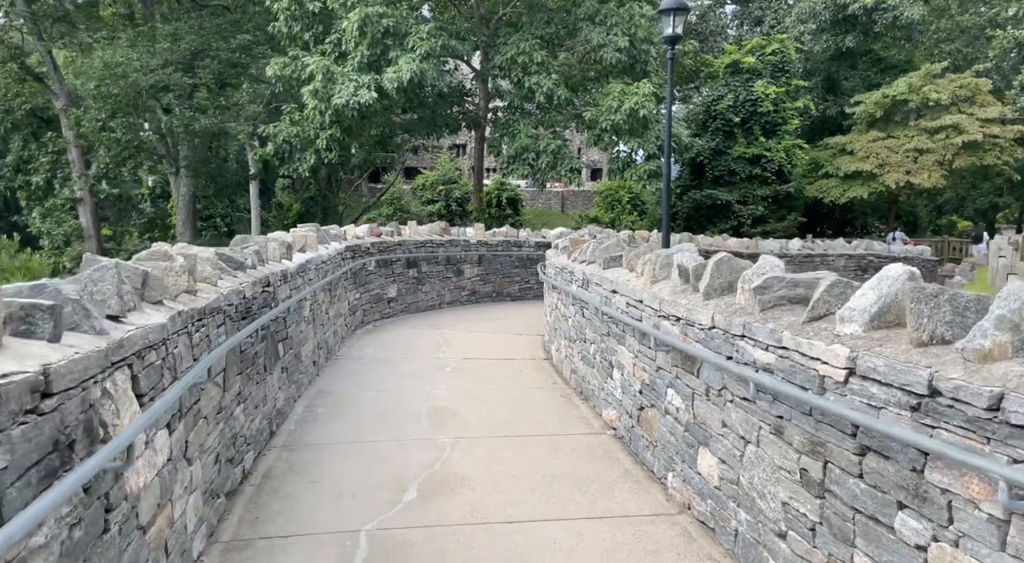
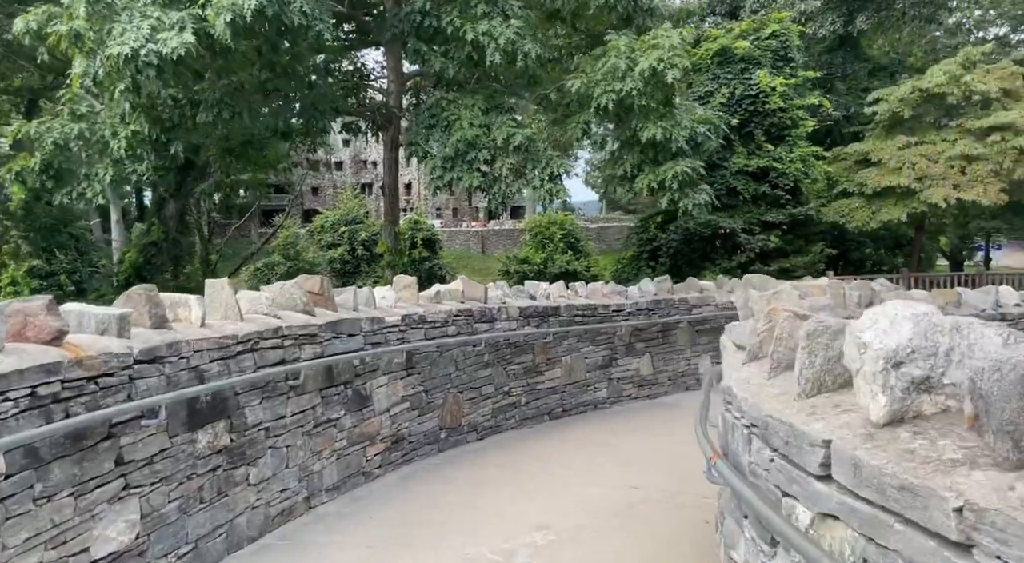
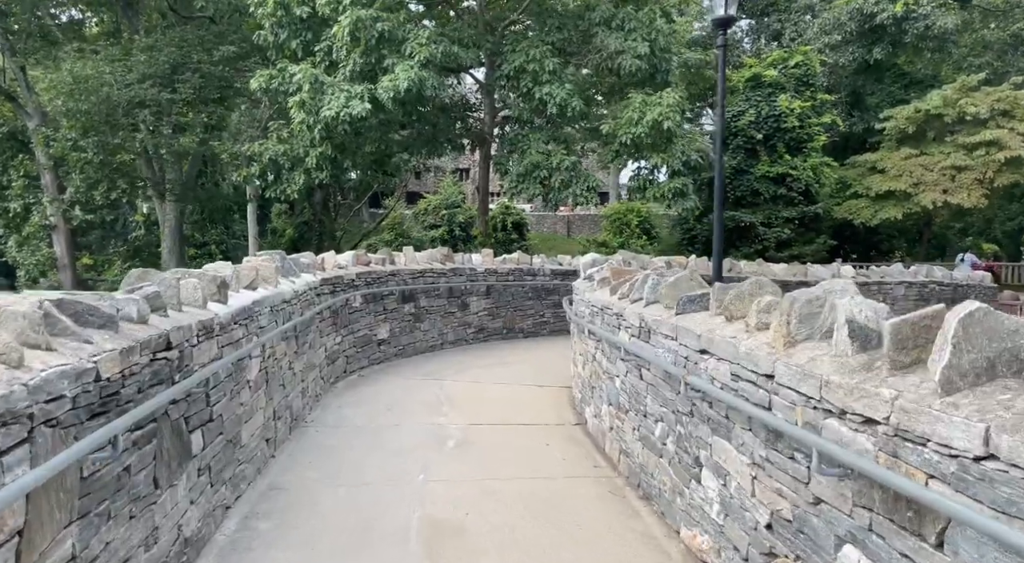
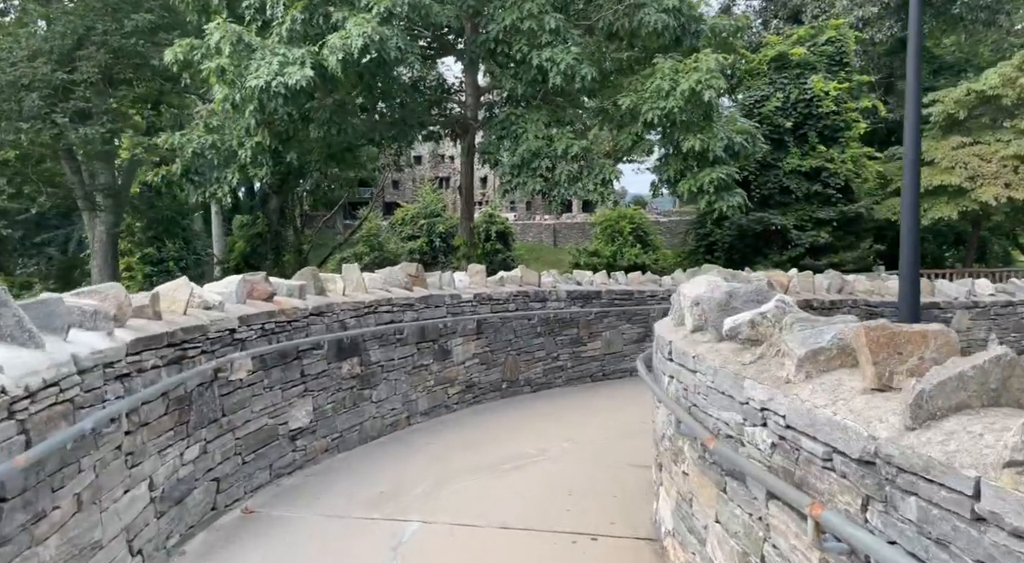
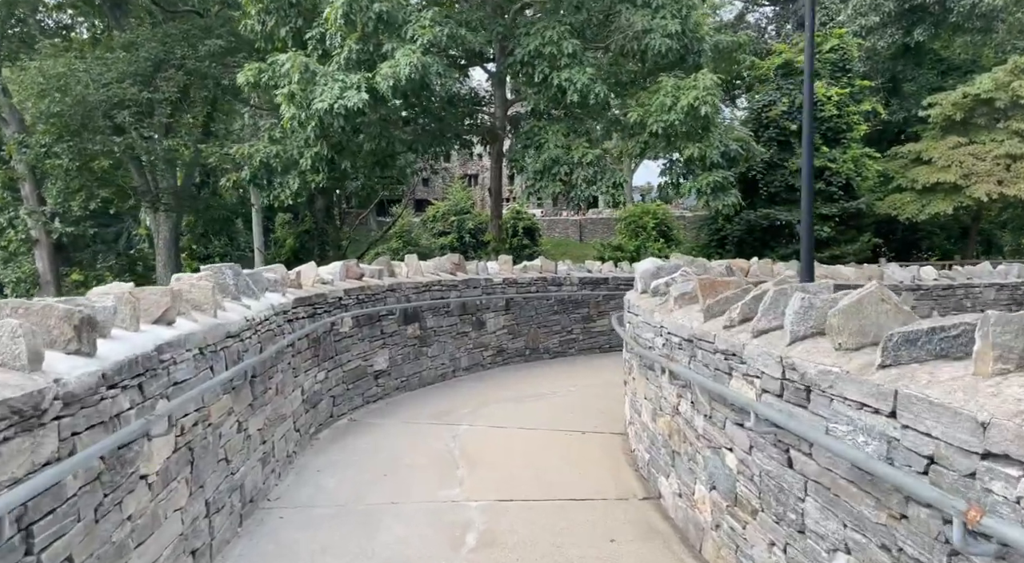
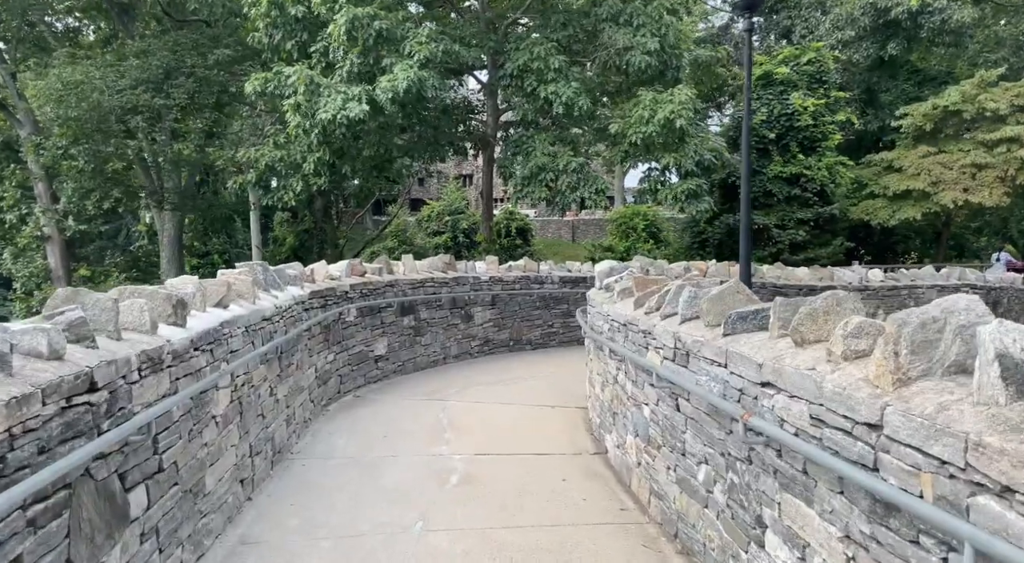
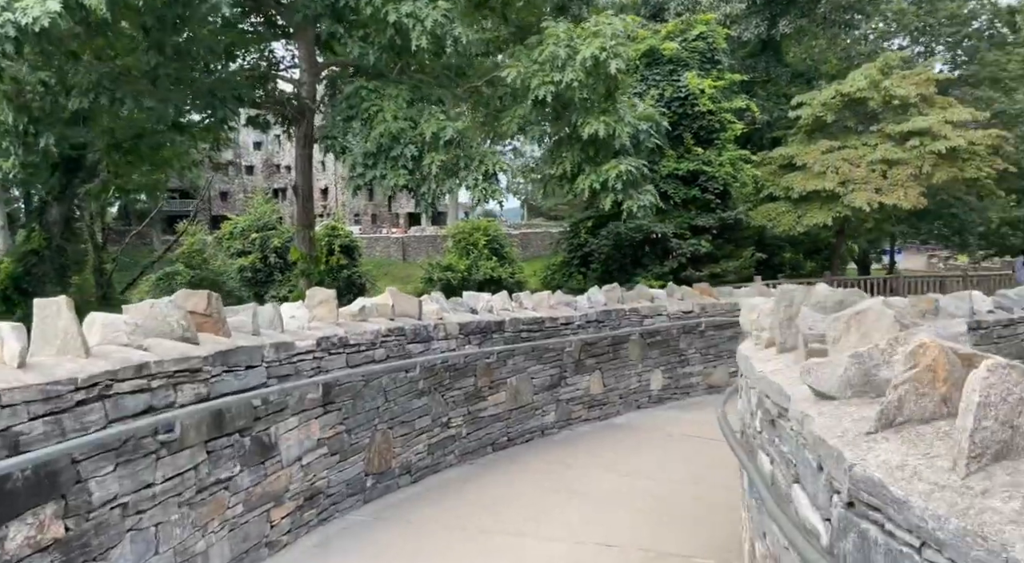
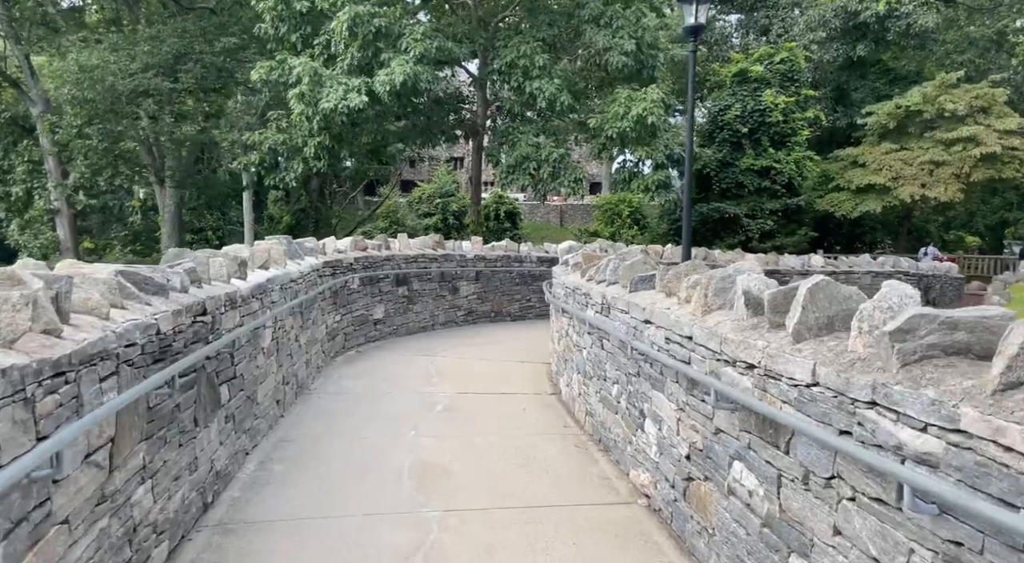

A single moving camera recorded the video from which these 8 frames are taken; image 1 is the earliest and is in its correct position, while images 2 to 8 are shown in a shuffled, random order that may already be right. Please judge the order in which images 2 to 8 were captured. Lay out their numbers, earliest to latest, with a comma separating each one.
8, 3, 6, 5, 4, 2, 7
